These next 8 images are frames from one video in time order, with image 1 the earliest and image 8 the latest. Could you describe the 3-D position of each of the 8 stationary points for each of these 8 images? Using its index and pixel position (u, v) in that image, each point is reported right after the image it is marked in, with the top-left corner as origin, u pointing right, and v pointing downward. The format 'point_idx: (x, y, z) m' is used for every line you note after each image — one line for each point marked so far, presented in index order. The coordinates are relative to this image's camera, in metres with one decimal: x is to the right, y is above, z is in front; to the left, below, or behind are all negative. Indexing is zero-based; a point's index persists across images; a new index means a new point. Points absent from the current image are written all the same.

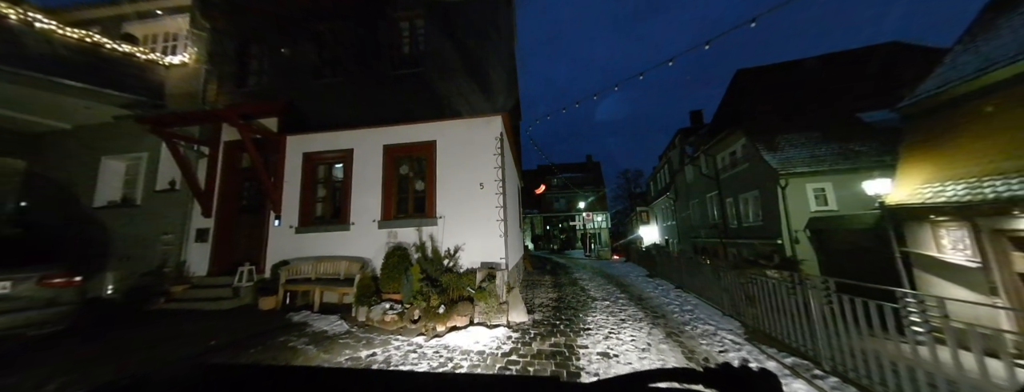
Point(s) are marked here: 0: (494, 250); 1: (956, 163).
0: (-0.4, -1.2, +5.7) m
1: (+11.4, +0.9, +7.0) m
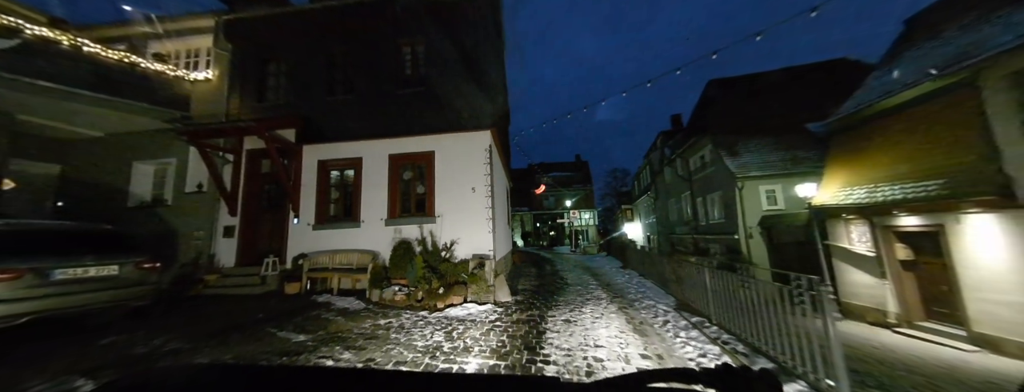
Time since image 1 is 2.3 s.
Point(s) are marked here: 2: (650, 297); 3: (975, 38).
0: (-0.7, -1.2, +6.9) m
1: (+11.0, +0.8, +8.5) m
2: (+3.3, -2.4, +6.4) m
3: (+11.3, +3.9, +6.6) m
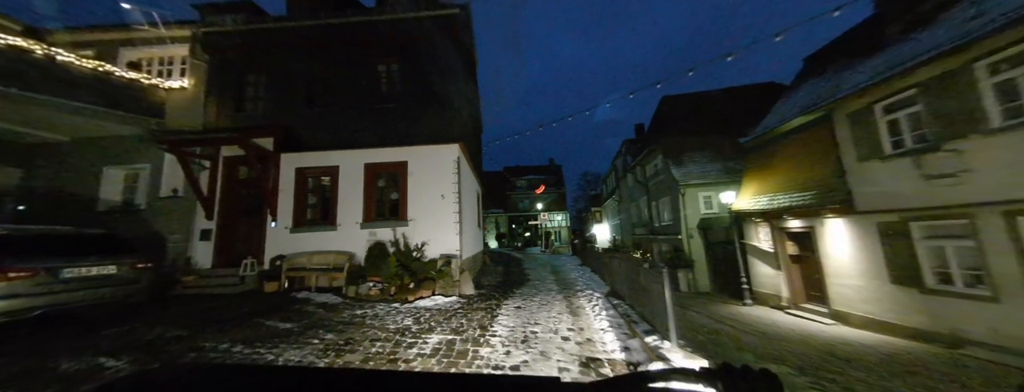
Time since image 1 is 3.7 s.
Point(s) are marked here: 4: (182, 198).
0: (-1.8, -1.4, +7.8) m
1: (+9.8, +0.6, +10.4) m
2: (+2.2, -2.6, +7.6) m
3: (+10.3, +3.7, +8.6) m
4: (-9.9, 0.0, +8.0) m
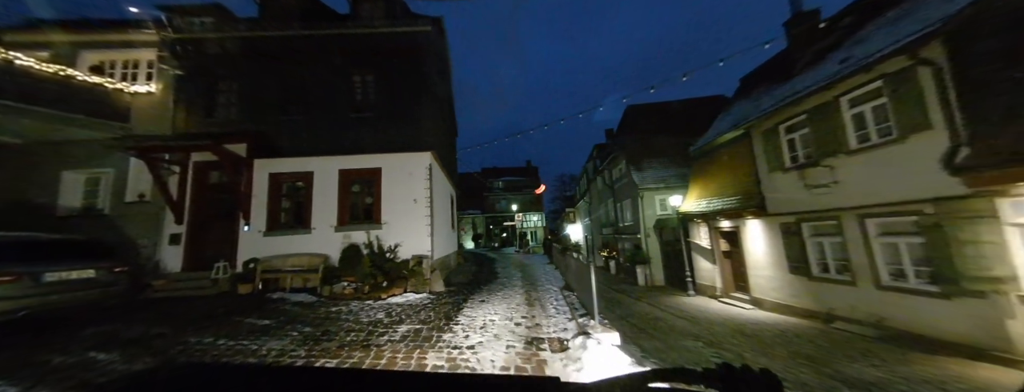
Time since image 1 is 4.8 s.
0: (-2.8, -1.6, +8.4) m
1: (+8.5, +0.4, +11.8) m
2: (+1.2, -2.8, +8.6) m
3: (+9.2, +3.5, +10.1) m
4: (-10.9, -0.2, +8.0) m
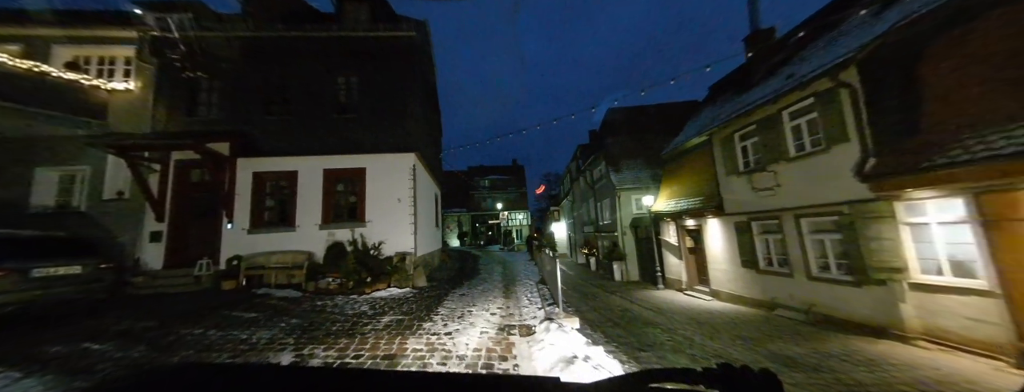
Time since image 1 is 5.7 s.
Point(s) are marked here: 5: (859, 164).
0: (-3.5, -1.6, +8.8) m
1: (+7.7, +0.4, +12.7) m
2: (+0.5, -2.8, +9.1) m
3: (+8.4, +3.5, +11.0) m
4: (-11.5, -0.1, +8.0) m
5: (+7.6, +0.7, +5.8) m
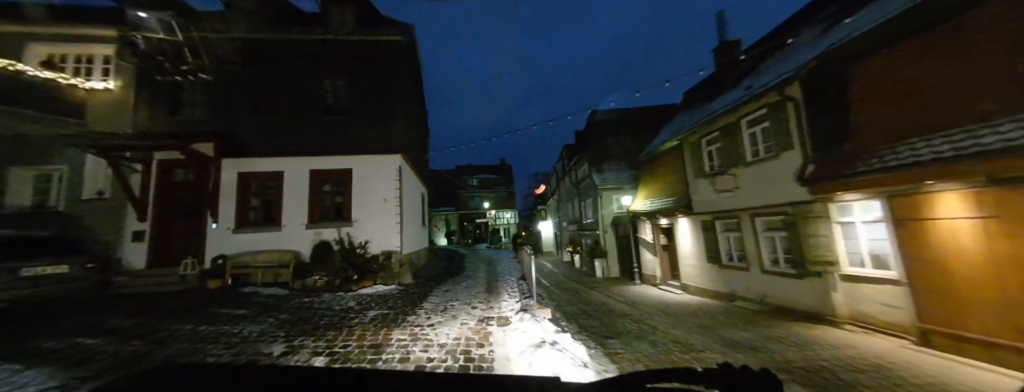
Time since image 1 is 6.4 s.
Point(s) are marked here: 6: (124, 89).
0: (-4.1, -1.6, +9.1) m
1: (+7.0, +0.3, +13.5) m
2: (-0.1, -2.8, +9.6) m
3: (+7.8, +3.4, +11.7) m
4: (-12.1, -0.1, +8.0) m
5: (+7.1, +0.7, +6.6) m
6: (-12.6, +3.5, +8.6) m
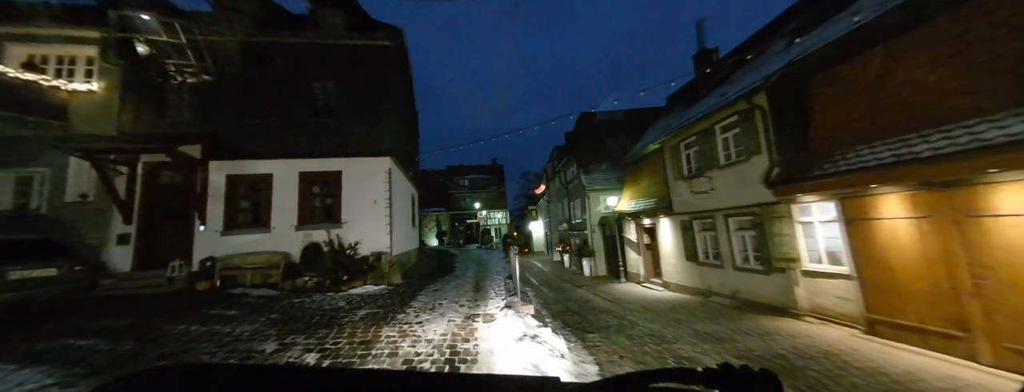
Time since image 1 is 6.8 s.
0: (-4.5, -1.6, +9.3) m
1: (+6.4, +0.3, +13.9) m
2: (-0.5, -2.9, +9.9) m
3: (+7.2, +3.4, +12.2) m
4: (-12.5, -0.2, +7.9) m
5: (+6.7, +0.6, +7.1) m
6: (-13.0, +3.4, +8.6) m
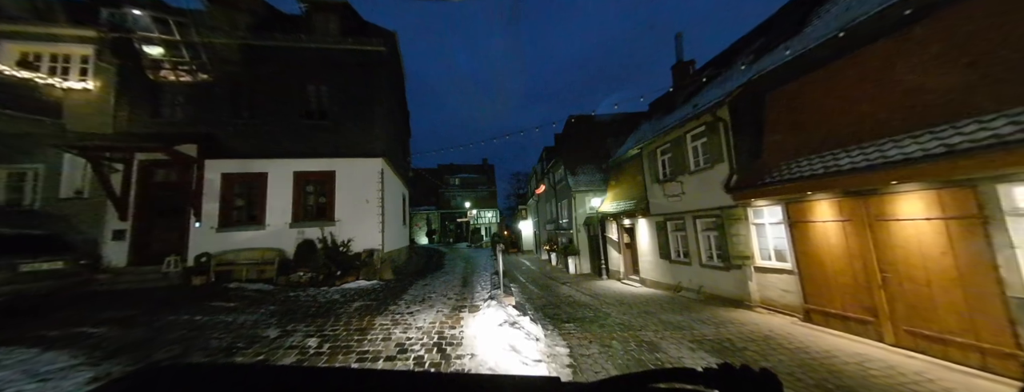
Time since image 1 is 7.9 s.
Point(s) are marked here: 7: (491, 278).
0: (-5.0, -1.6, +9.7) m
1: (+5.8, +0.2, +14.7) m
2: (-1.1, -2.9, +10.4) m
3: (+6.7, +3.3, +13.0) m
4: (-12.9, -0.1, +8.1) m
5: (+6.3, +0.5, +7.9) m
6: (-13.4, +3.5, +8.7) m
7: (-0.6, -2.7, +8.9) m
